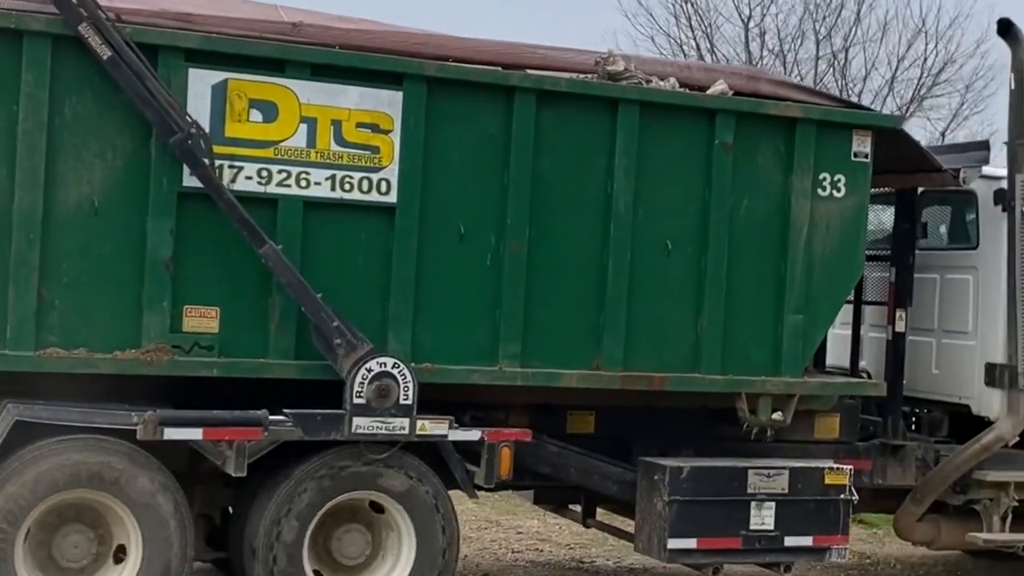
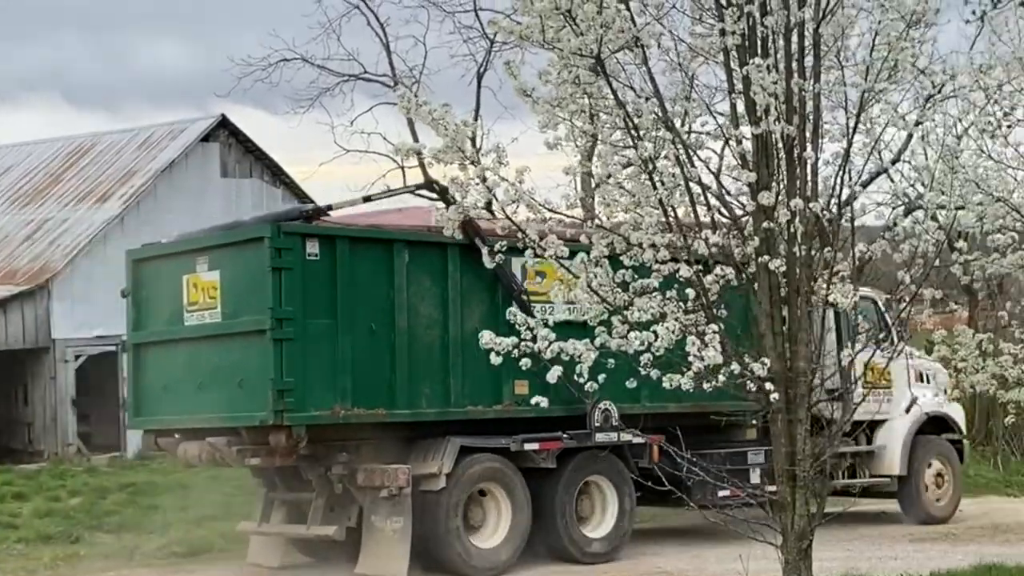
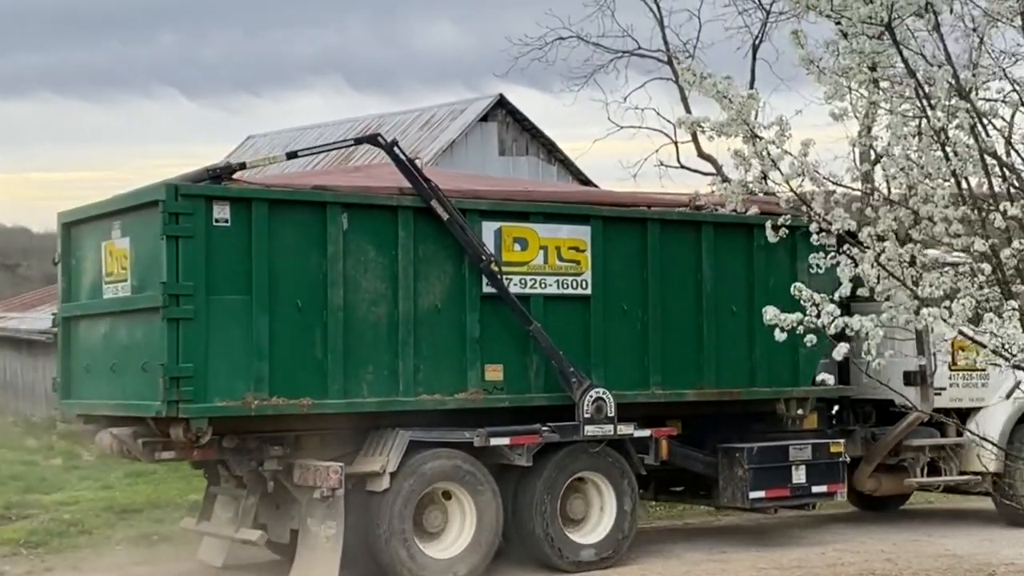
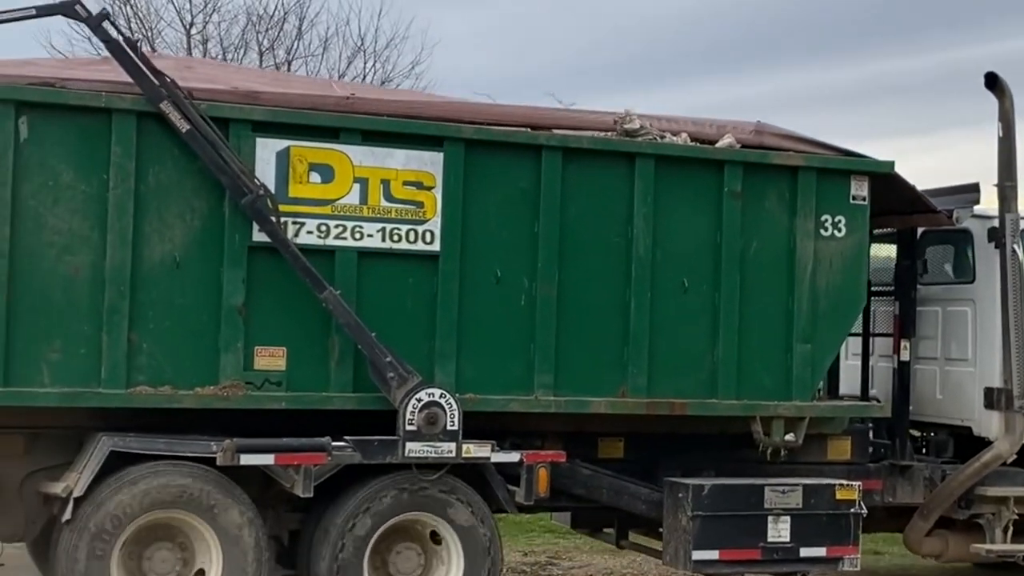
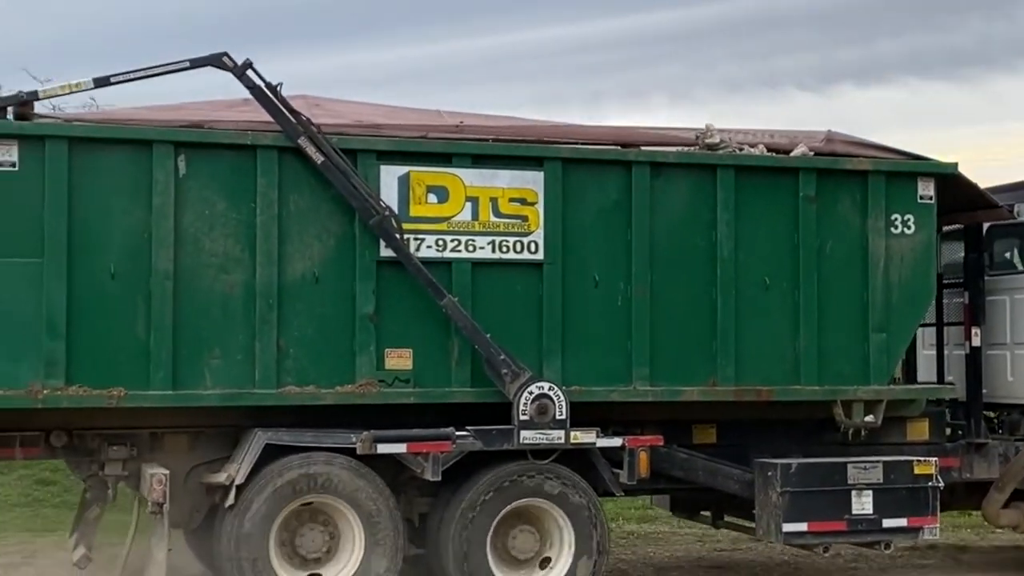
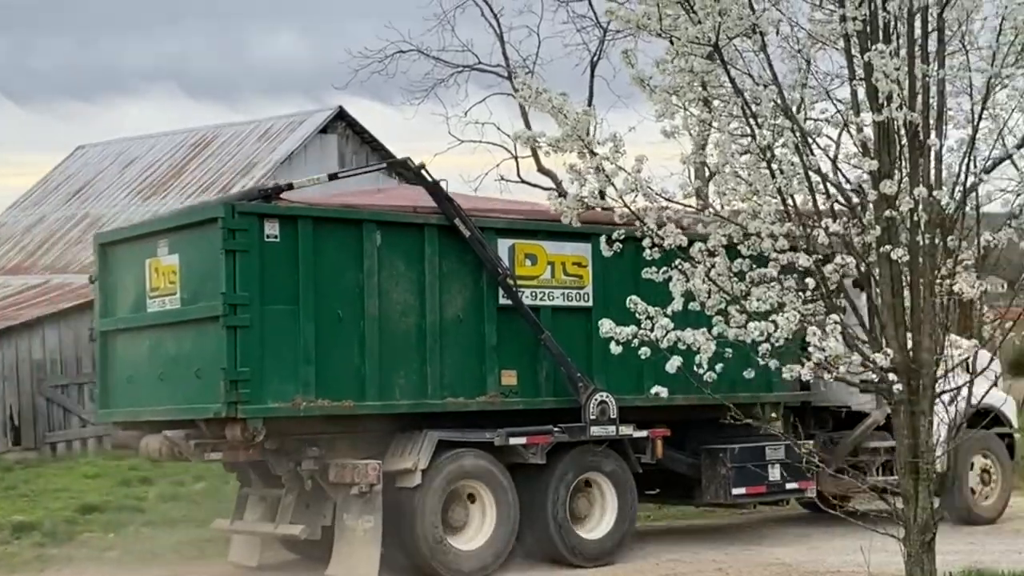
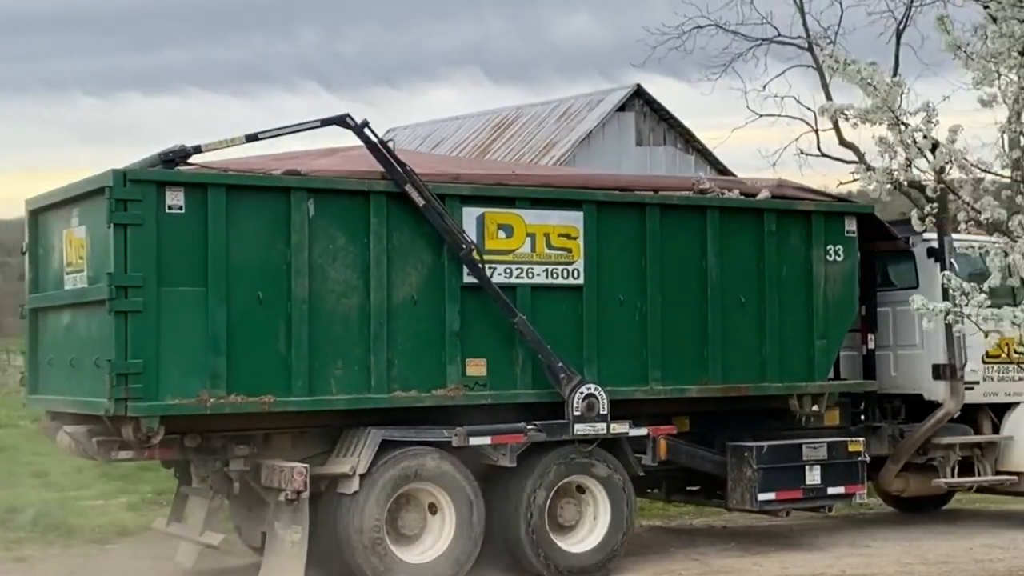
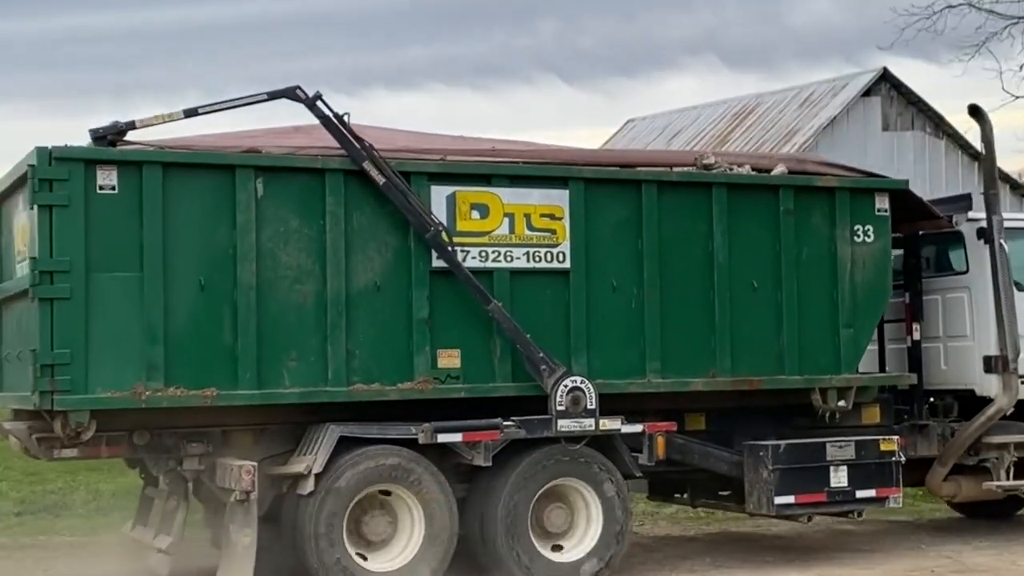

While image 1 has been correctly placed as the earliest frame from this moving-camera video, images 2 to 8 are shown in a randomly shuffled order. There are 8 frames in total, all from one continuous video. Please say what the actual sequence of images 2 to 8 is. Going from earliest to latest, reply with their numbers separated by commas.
4, 5, 8, 7, 3, 6, 2
